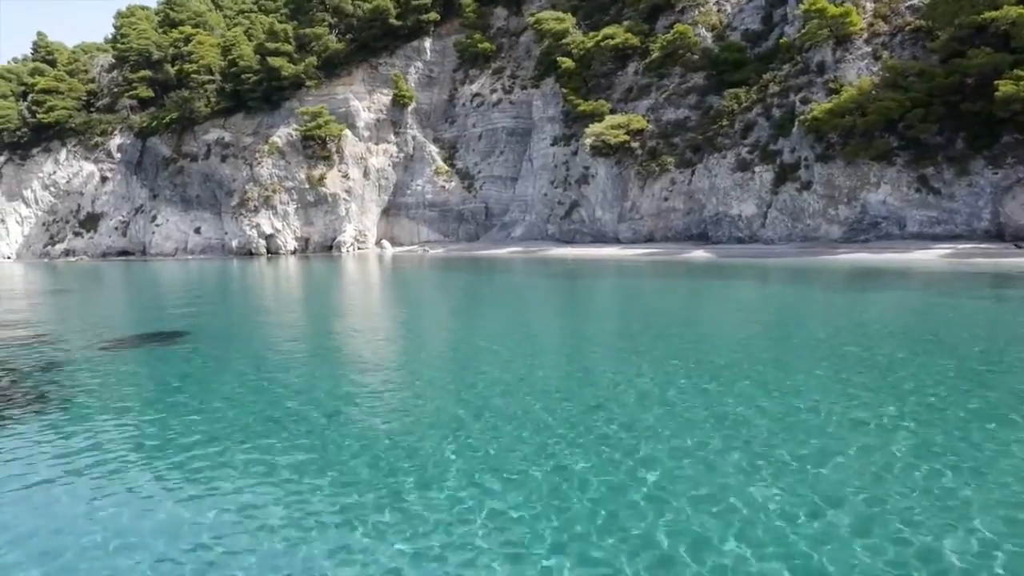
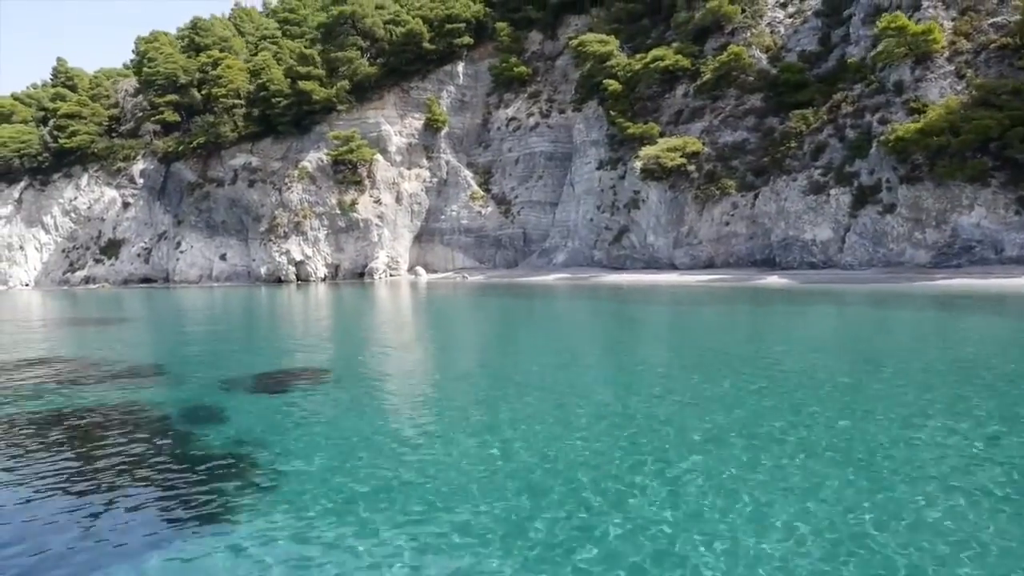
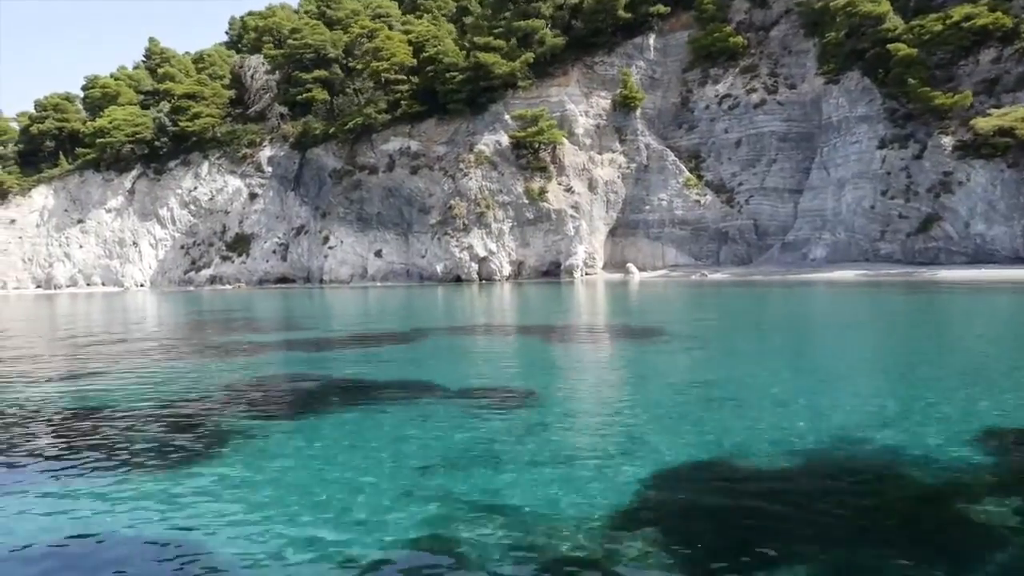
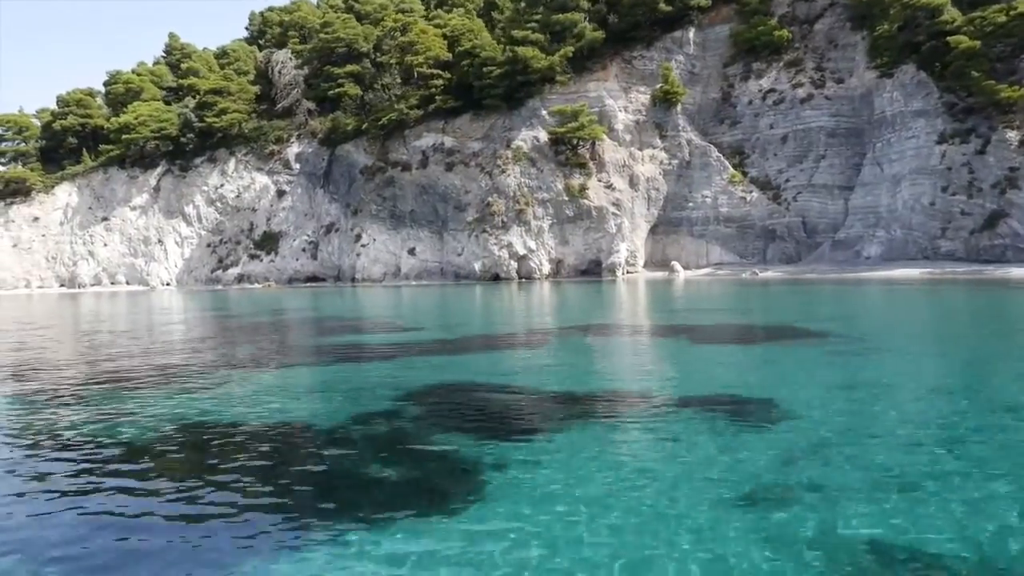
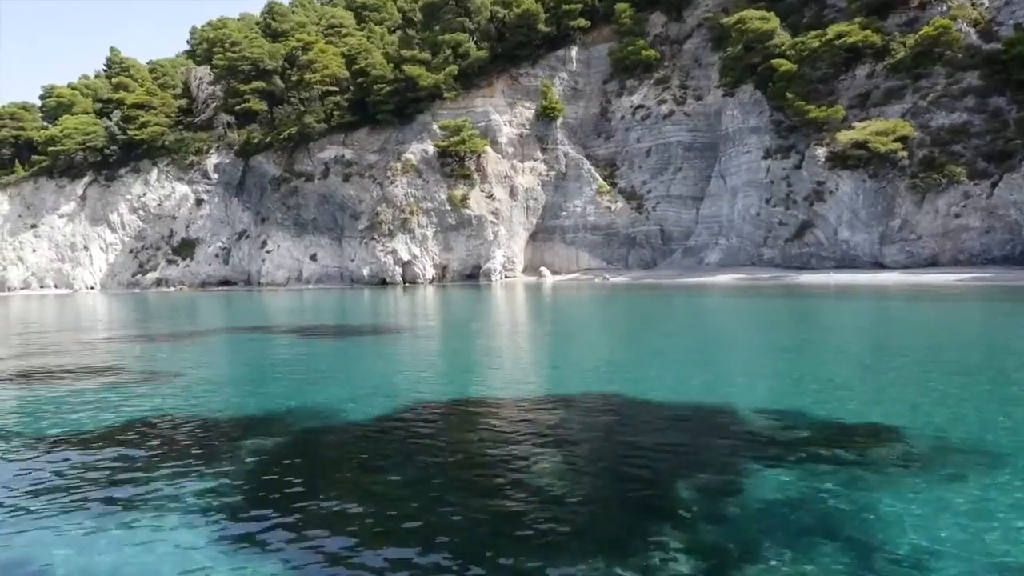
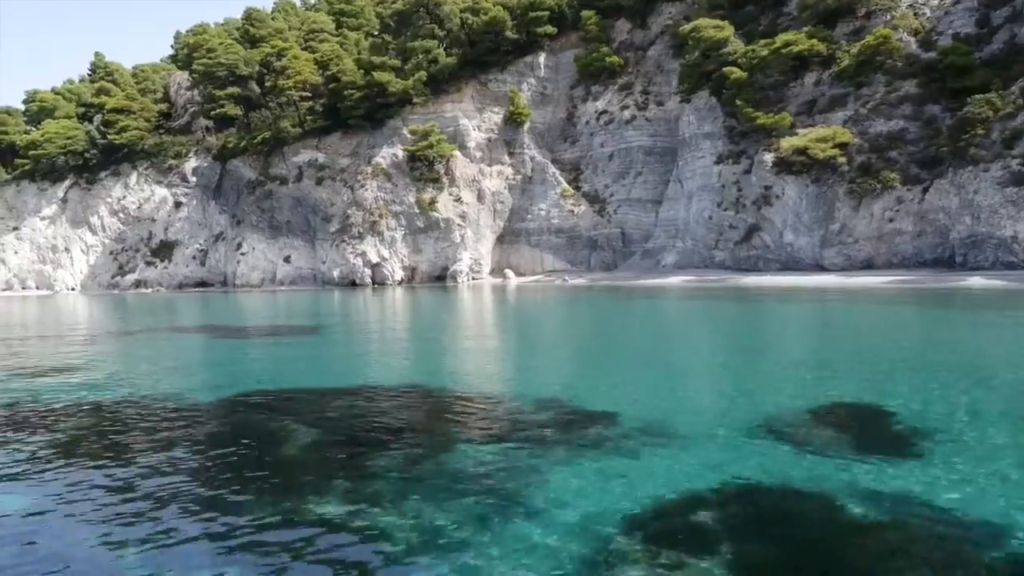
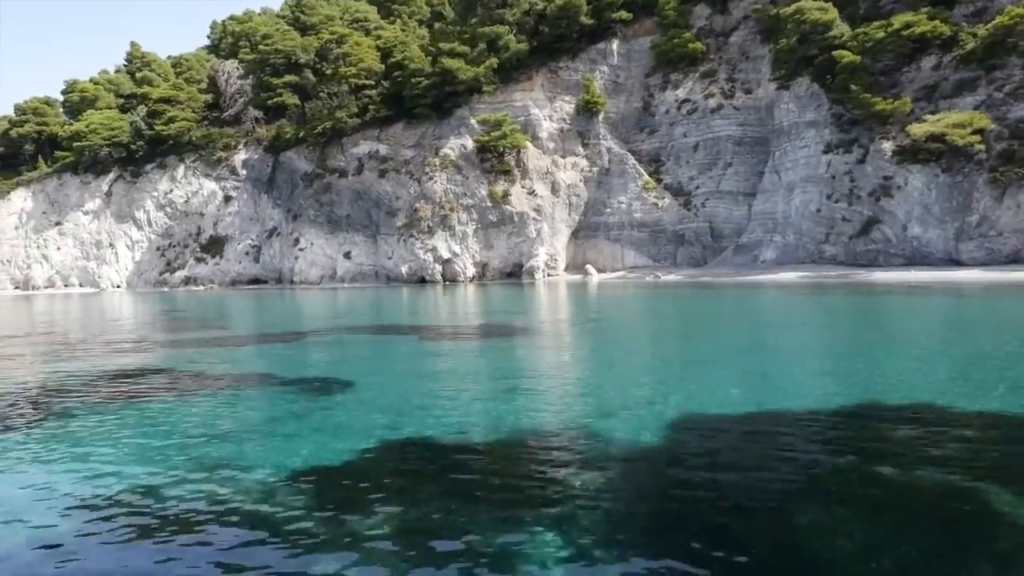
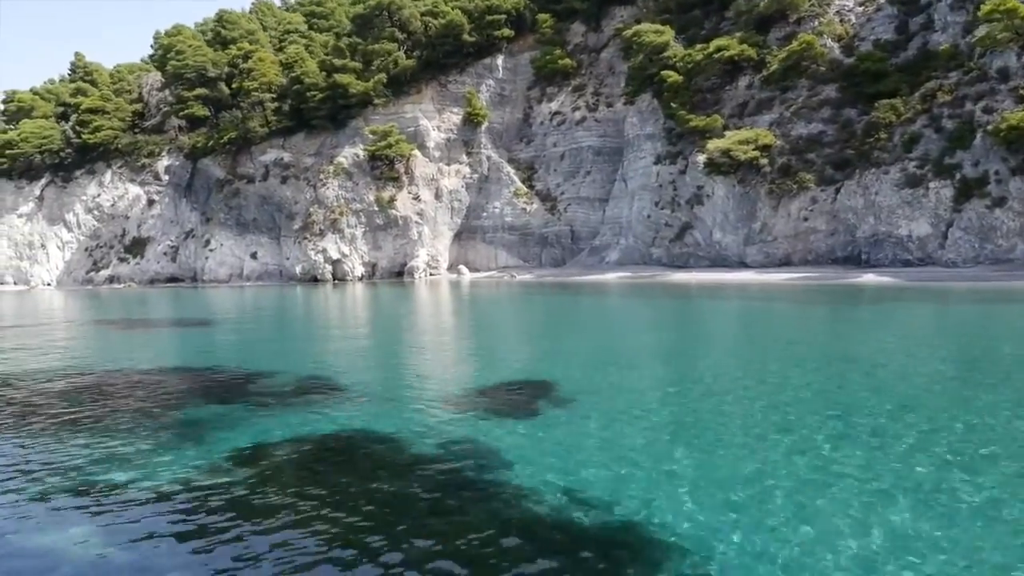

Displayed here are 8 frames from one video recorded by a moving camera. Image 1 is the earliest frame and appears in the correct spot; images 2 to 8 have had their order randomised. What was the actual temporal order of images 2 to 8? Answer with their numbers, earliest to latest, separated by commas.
2, 8, 6, 5, 7, 3, 4
